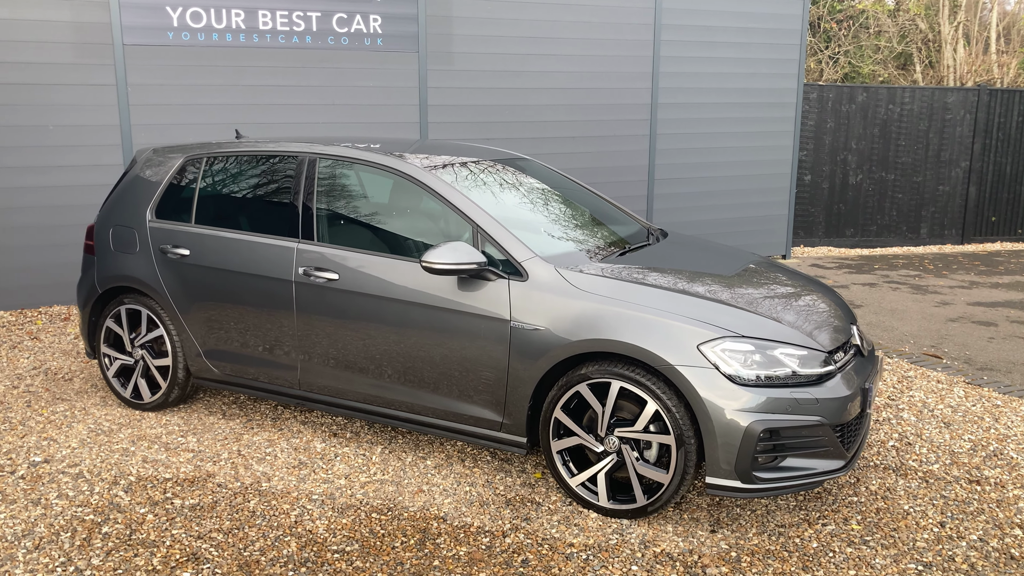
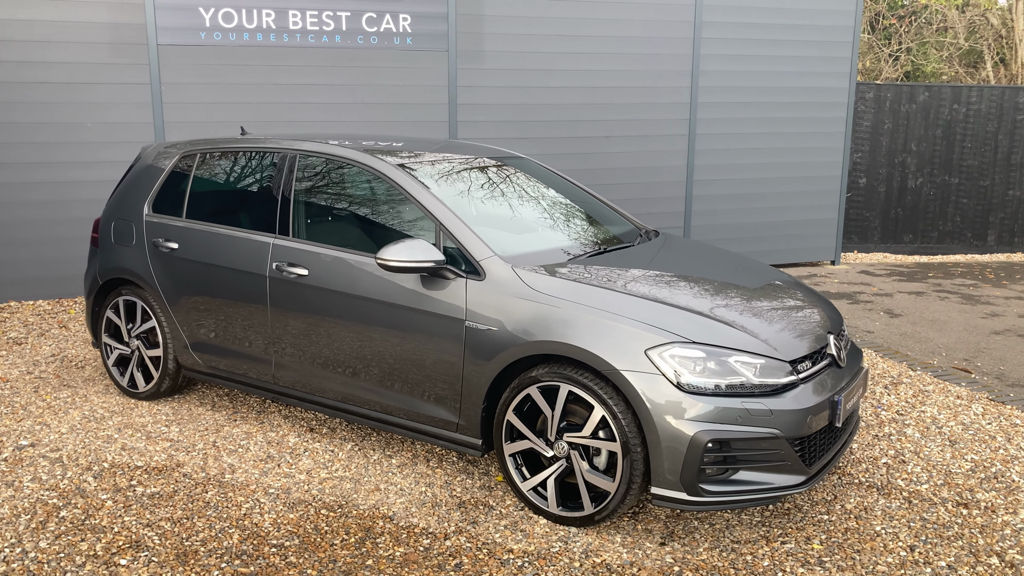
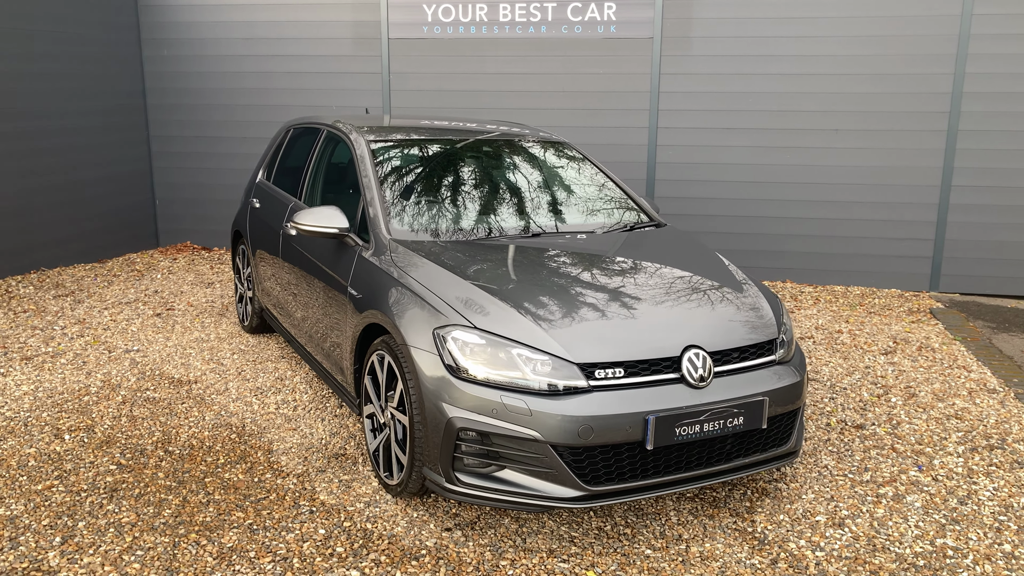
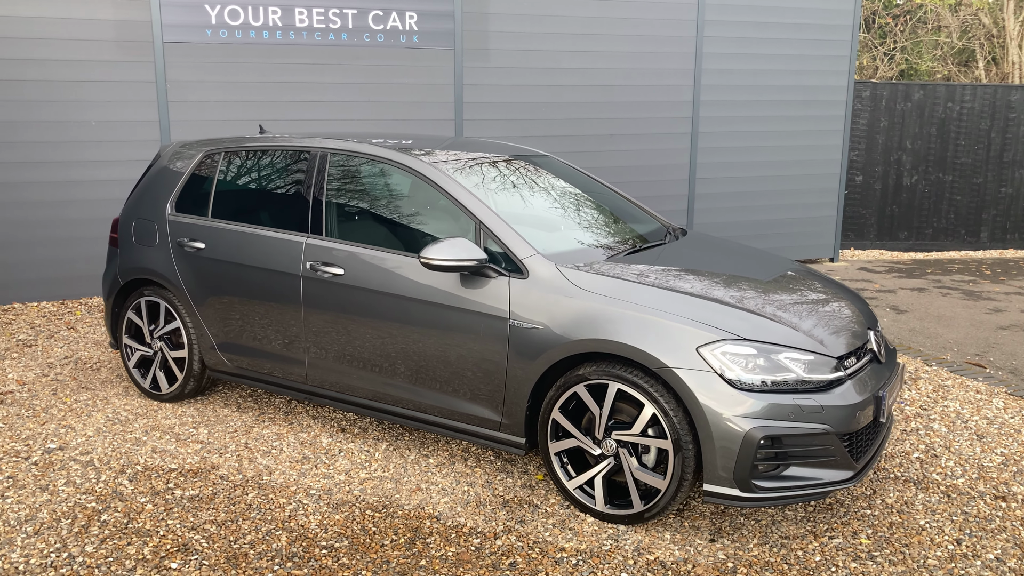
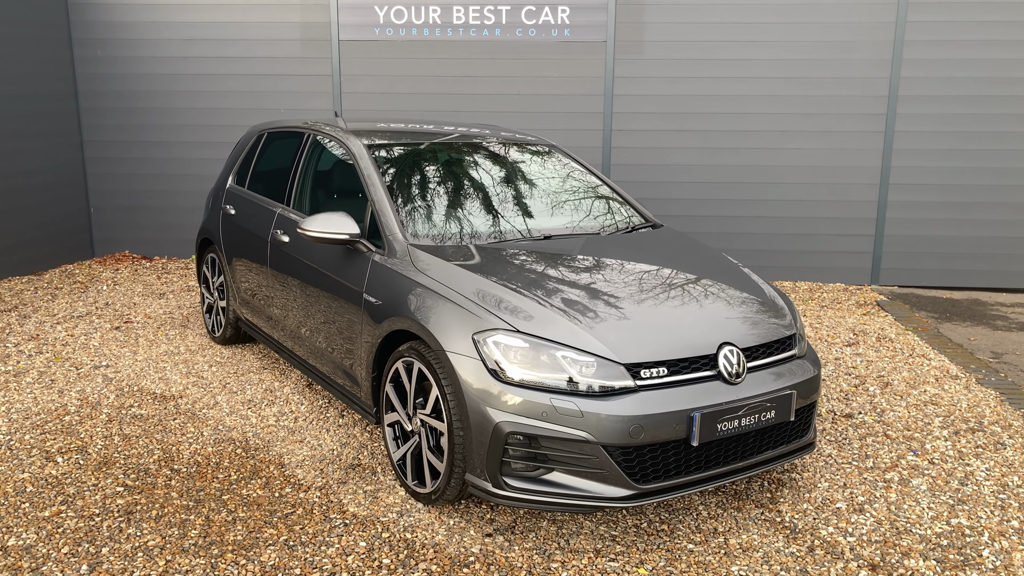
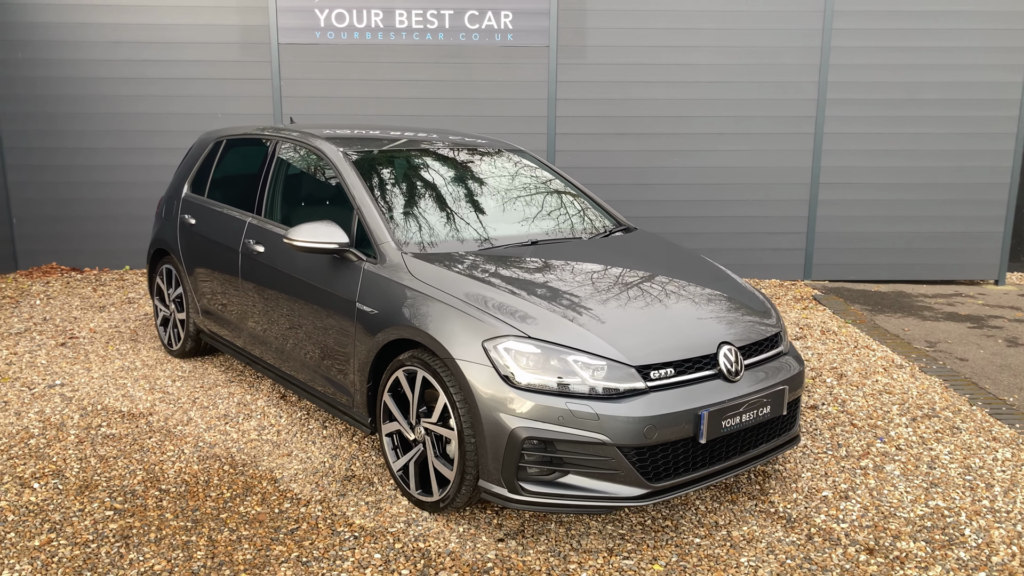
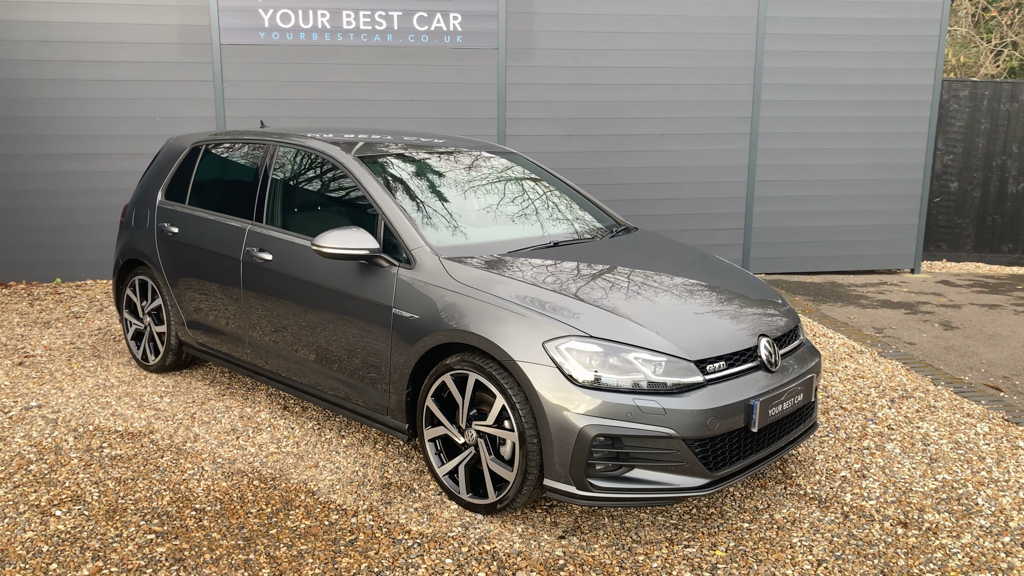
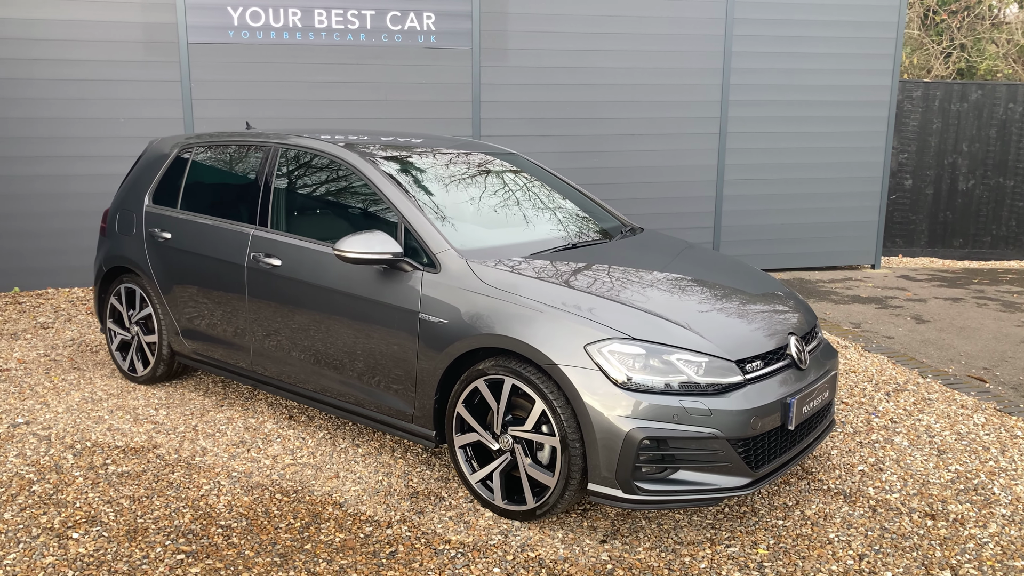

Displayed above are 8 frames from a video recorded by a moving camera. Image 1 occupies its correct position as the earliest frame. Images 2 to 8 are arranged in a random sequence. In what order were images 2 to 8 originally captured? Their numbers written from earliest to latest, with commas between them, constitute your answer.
4, 2, 8, 7, 6, 5, 3
